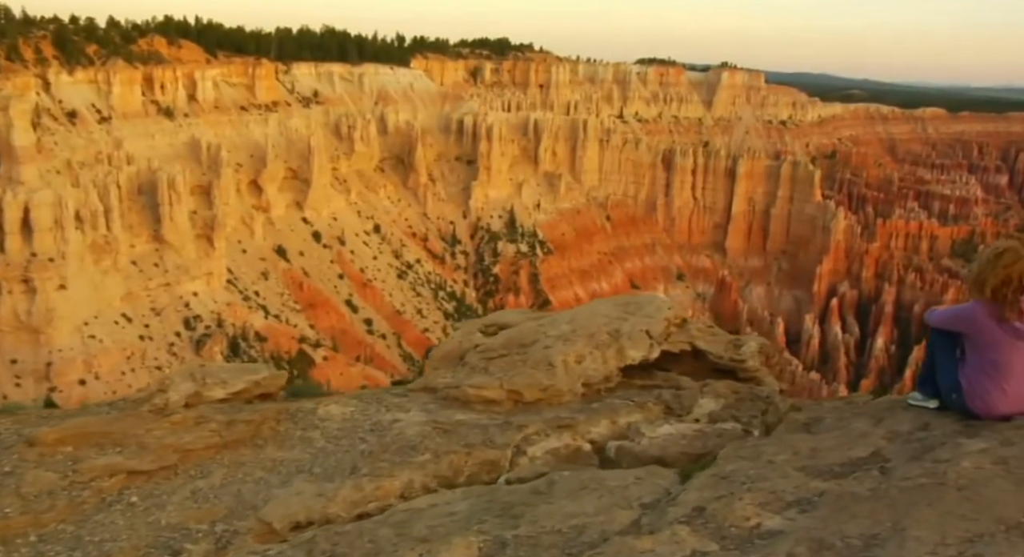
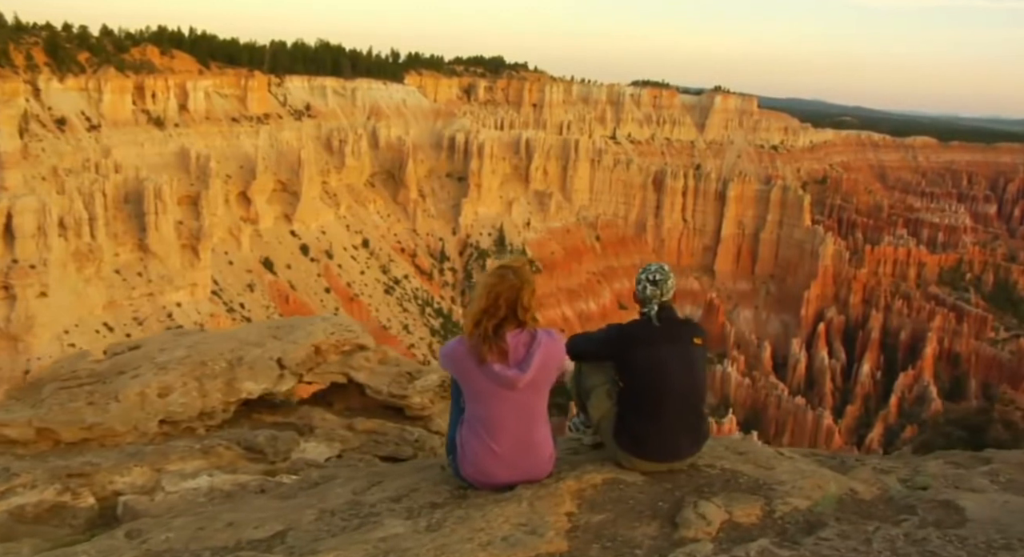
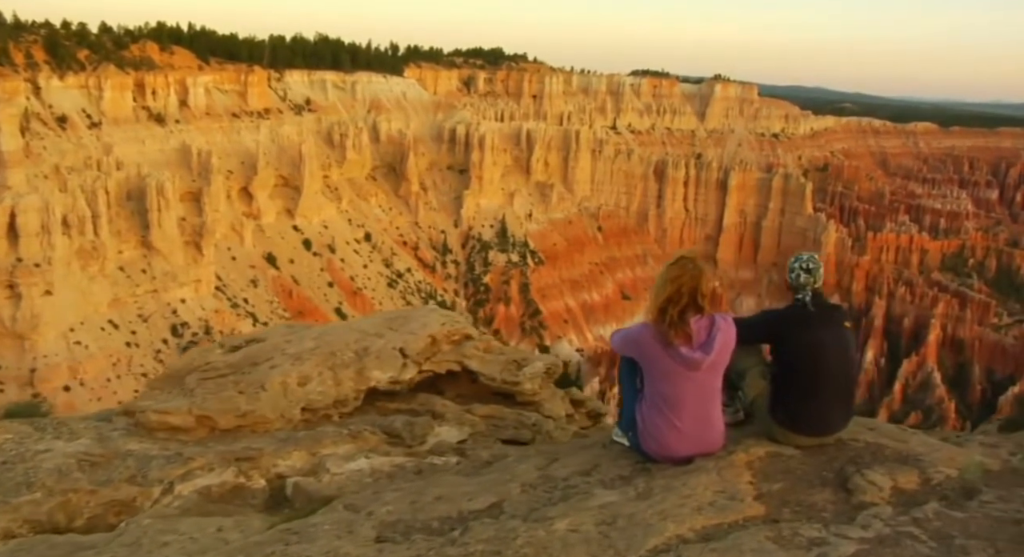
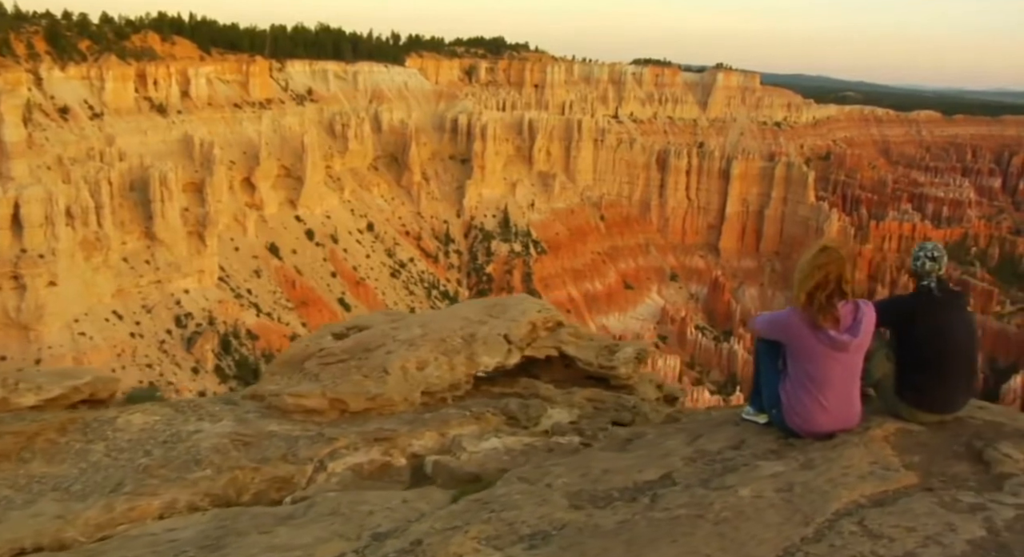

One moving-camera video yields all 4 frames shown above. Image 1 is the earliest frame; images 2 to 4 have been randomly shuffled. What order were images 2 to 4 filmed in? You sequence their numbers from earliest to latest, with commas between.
4, 3, 2
